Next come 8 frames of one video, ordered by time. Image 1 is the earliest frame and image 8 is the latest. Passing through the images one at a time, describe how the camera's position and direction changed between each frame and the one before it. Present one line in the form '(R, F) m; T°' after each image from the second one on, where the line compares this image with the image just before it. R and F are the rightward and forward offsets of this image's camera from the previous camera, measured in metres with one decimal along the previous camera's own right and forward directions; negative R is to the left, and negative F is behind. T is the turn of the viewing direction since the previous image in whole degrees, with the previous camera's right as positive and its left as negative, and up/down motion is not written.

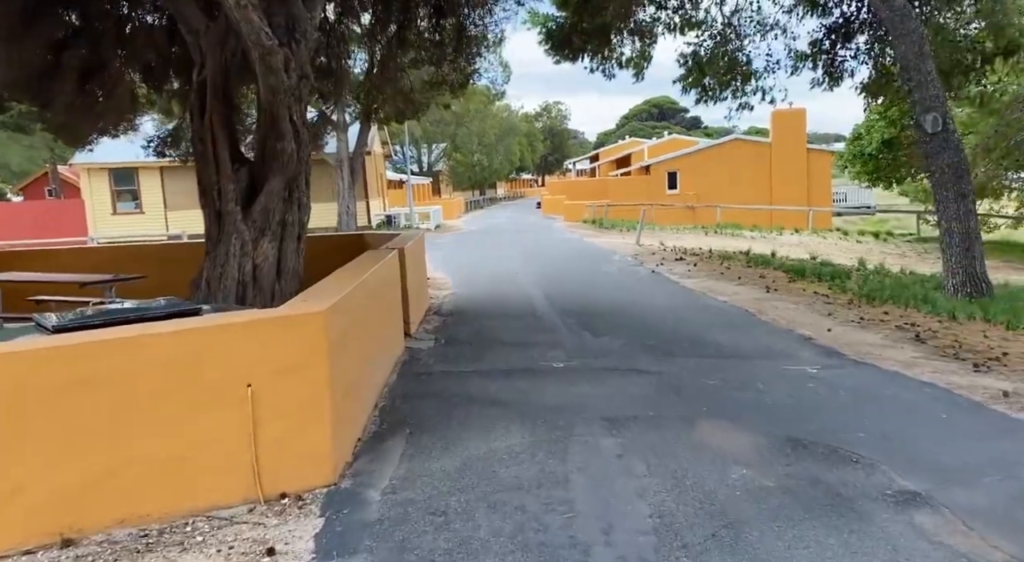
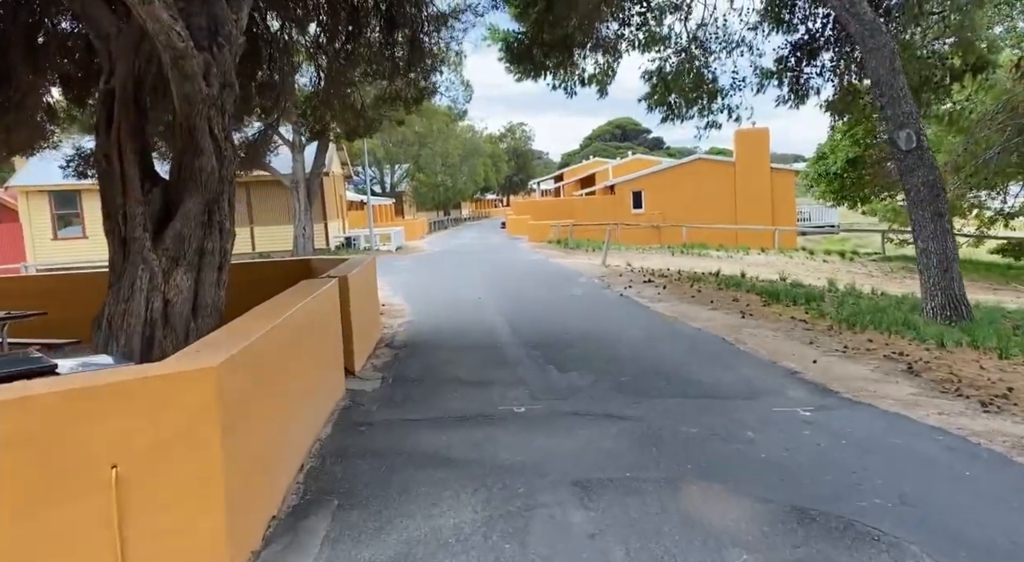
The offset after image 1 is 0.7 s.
(+0.1, +0.7) m; +3°
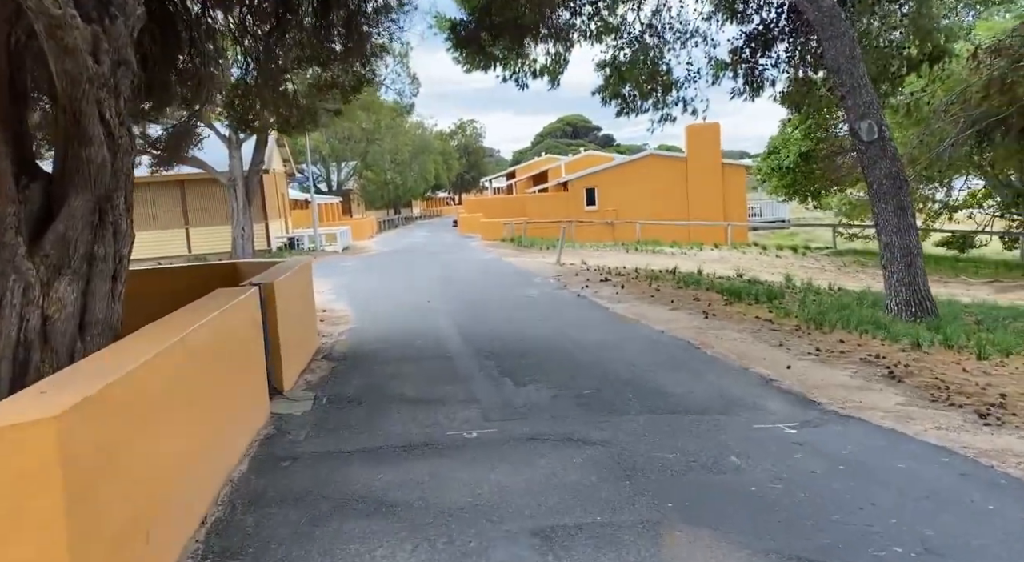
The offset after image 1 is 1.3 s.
(0.0, +0.7) m; +4°
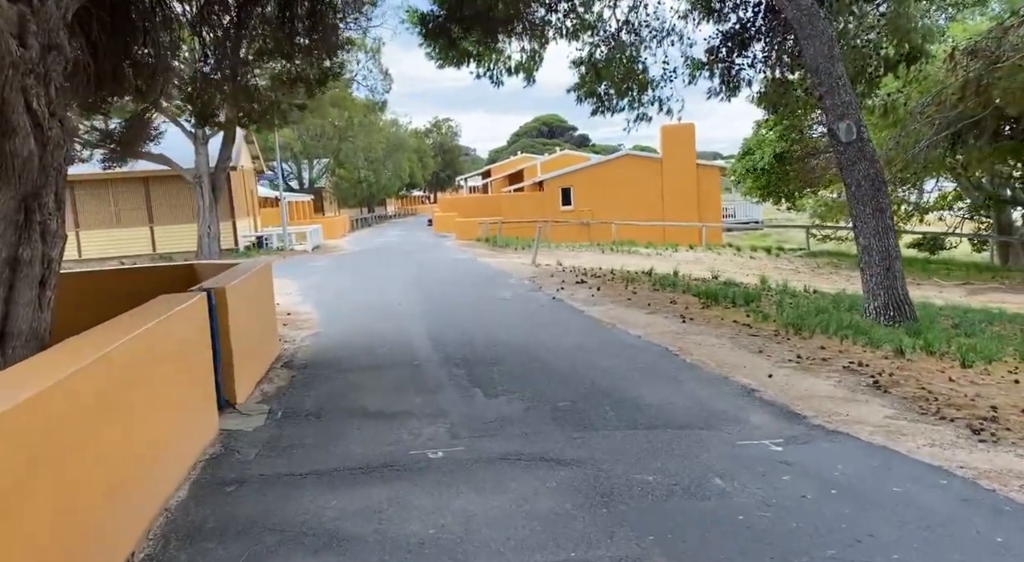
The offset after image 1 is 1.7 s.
(0.0, +0.3) m; +2°
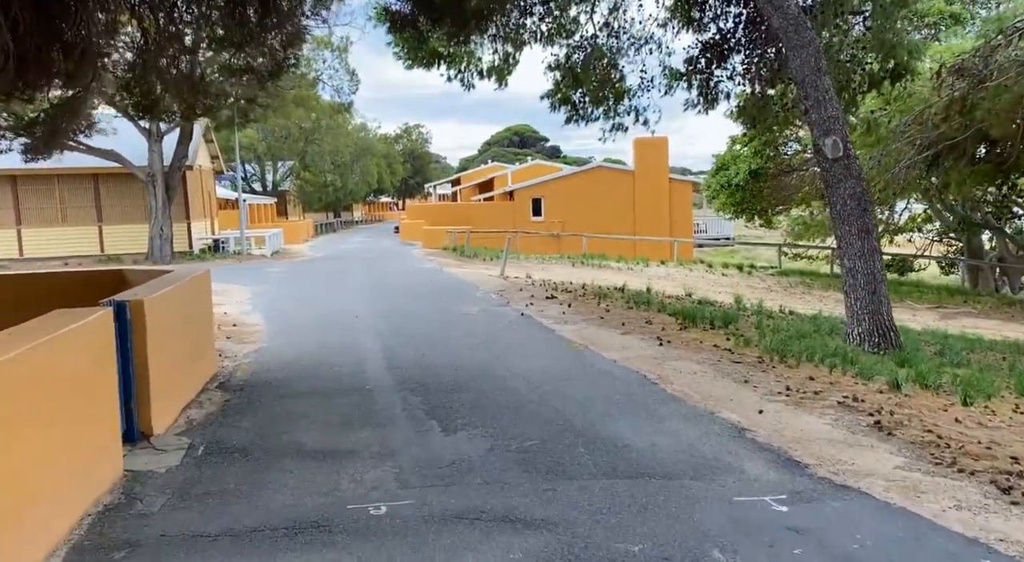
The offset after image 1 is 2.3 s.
(0.0, +0.6) m; +3°
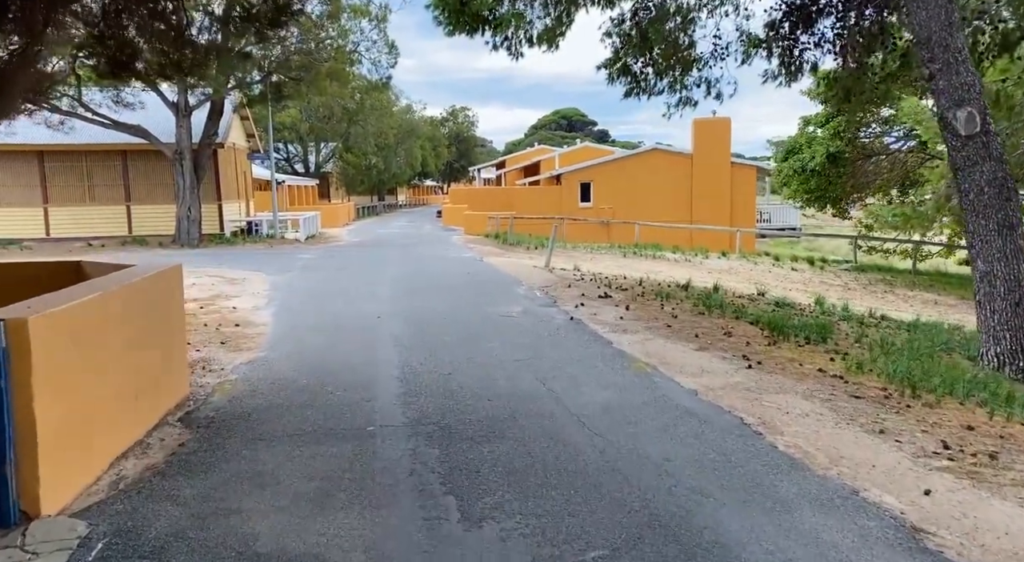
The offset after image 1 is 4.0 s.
(-0.1, +1.6) m; -4°
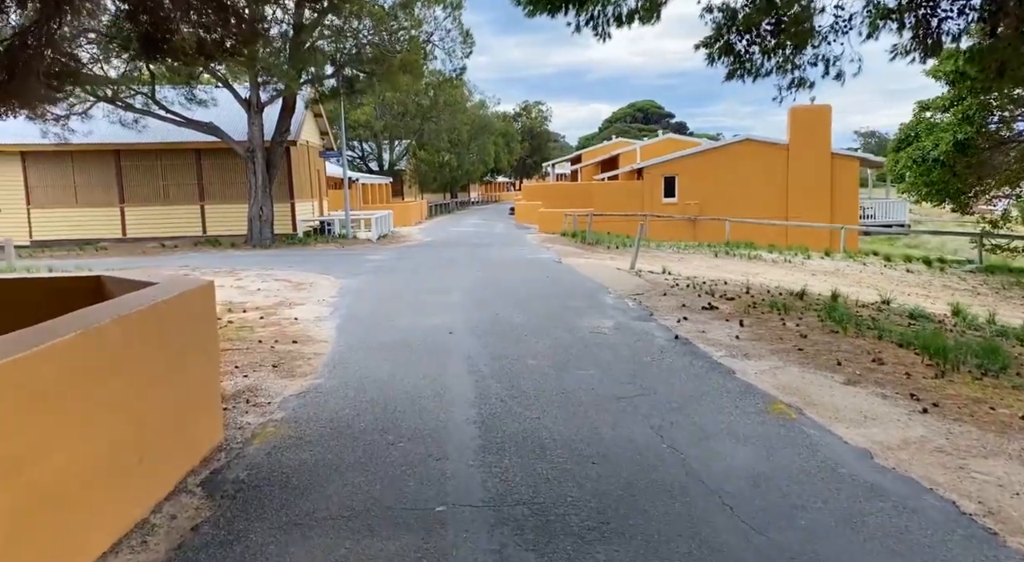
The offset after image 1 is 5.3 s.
(-0.2, +1.2) m; -6°
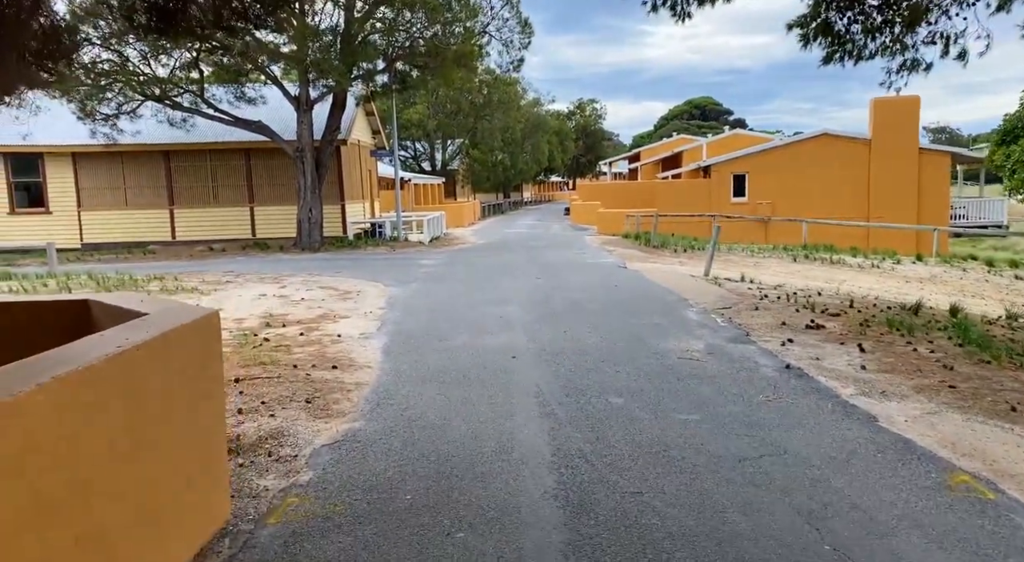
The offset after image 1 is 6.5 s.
(-0.2, +1.1) m; -4°
